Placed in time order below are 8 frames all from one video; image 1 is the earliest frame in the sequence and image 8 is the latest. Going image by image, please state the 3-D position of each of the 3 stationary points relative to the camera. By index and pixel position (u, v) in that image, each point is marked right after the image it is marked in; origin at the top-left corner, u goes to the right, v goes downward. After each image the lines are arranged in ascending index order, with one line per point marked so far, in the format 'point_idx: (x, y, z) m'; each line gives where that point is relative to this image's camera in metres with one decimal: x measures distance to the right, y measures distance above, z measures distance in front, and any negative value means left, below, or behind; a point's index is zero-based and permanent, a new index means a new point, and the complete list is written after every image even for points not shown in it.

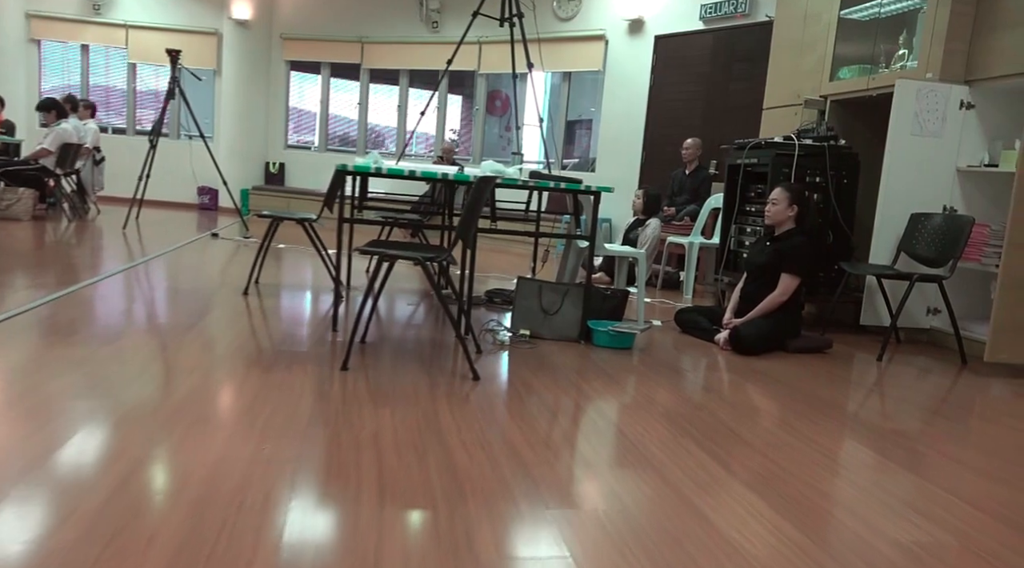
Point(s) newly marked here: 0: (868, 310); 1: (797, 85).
0: (+1.8, -0.1, +4.1) m
1: (+1.8, +1.2, +5.1) m
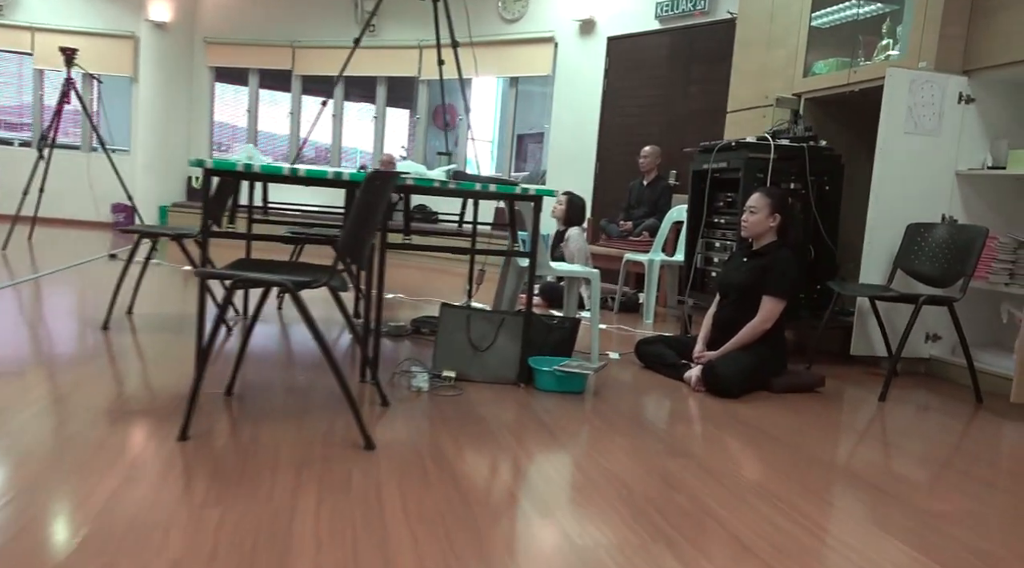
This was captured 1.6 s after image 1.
0: (+1.5, -0.2, +3.5) m
1: (+1.4, +1.1, +4.5) m
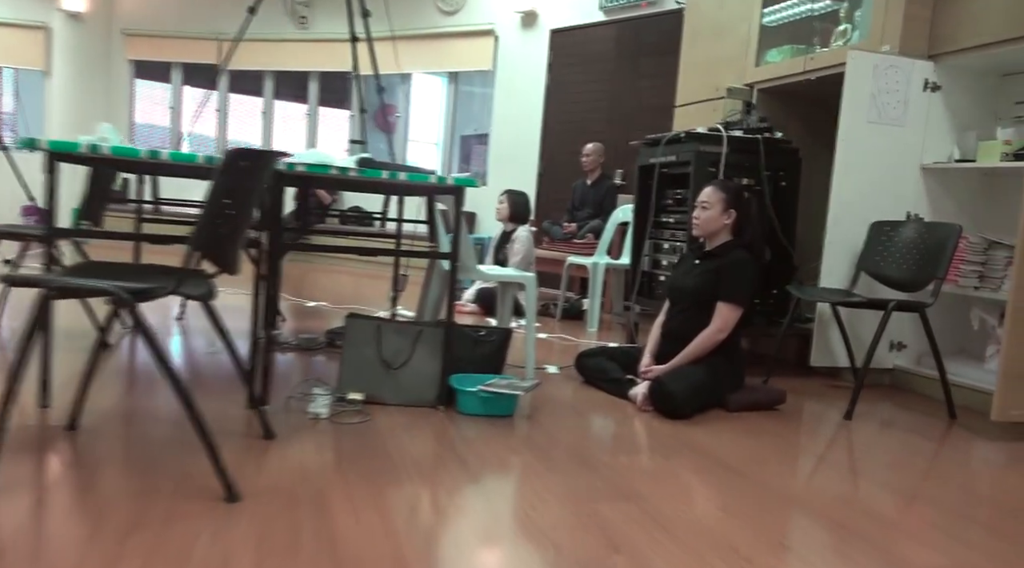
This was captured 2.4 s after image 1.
0: (+1.2, -0.3, +3.2) m
1: (+1.1, +1.1, +4.2) m
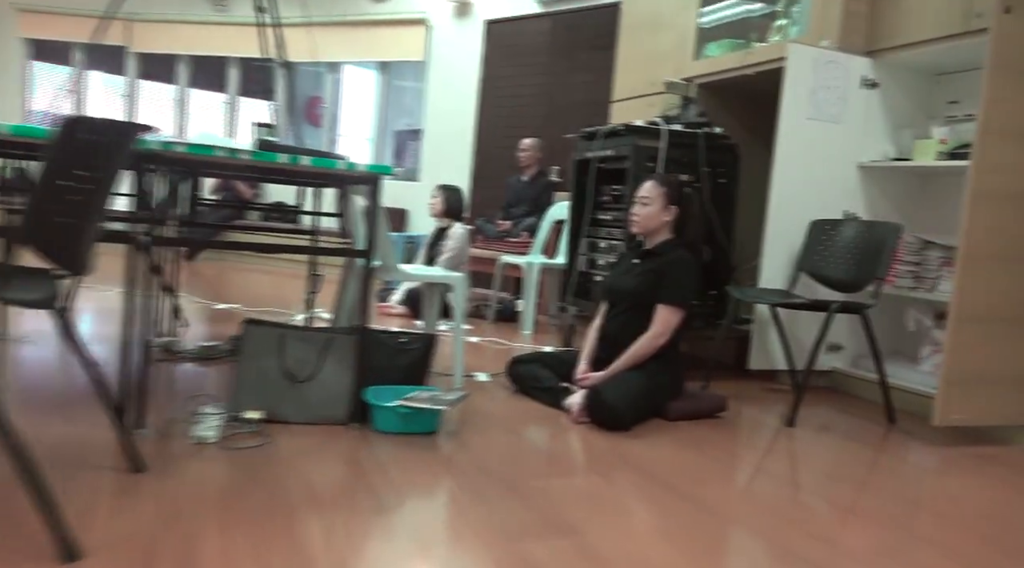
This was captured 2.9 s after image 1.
0: (+1.0, -0.3, +3.1) m
1: (+0.7, +1.1, +4.1) m
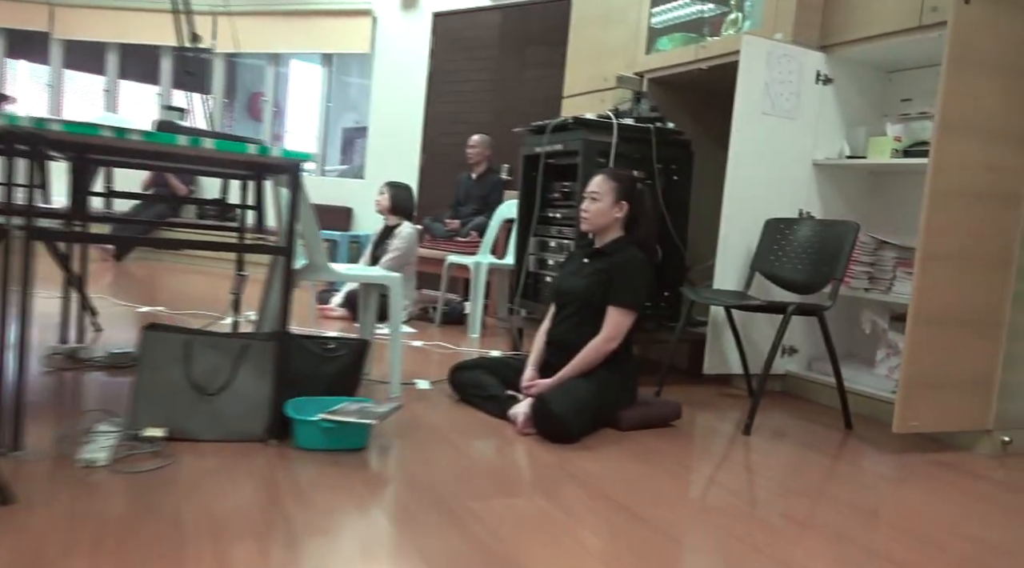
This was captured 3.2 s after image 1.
0: (+0.7, -0.3, +3.0) m
1: (+0.5, +1.1, +4.0) m
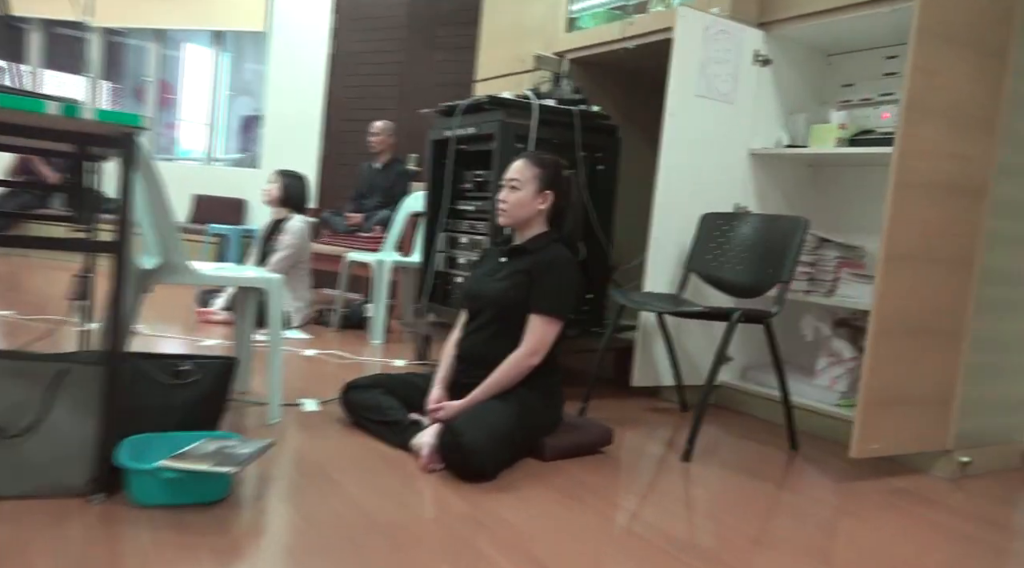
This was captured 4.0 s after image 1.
0: (+0.4, -0.3, +2.7) m
1: (0.0, +1.1, +3.6) m
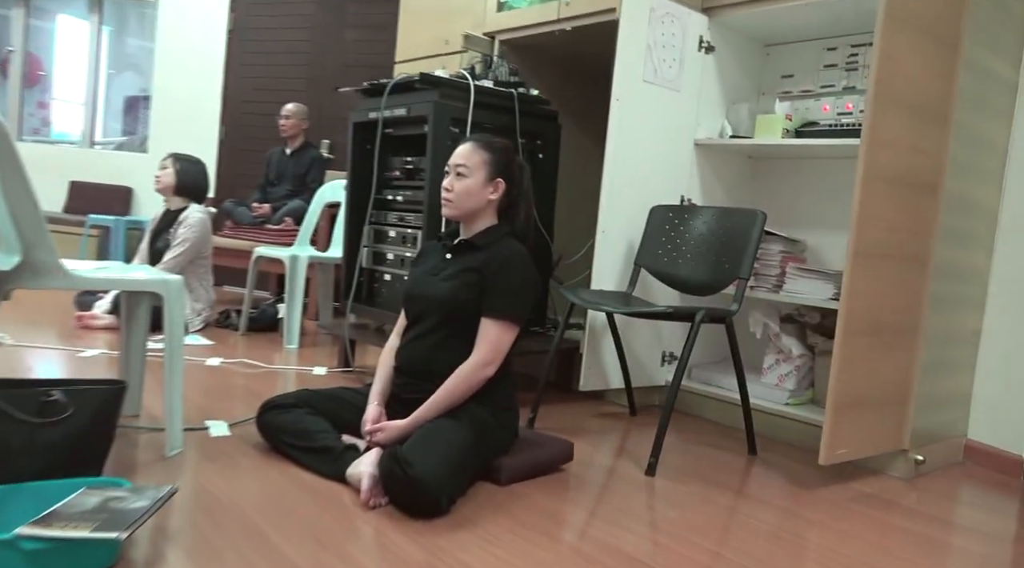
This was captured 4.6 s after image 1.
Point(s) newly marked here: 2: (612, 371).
0: (+0.2, -0.3, +2.5) m
1: (-0.3, +1.1, +3.4) m
2: (+0.3, -0.3, +2.6) m
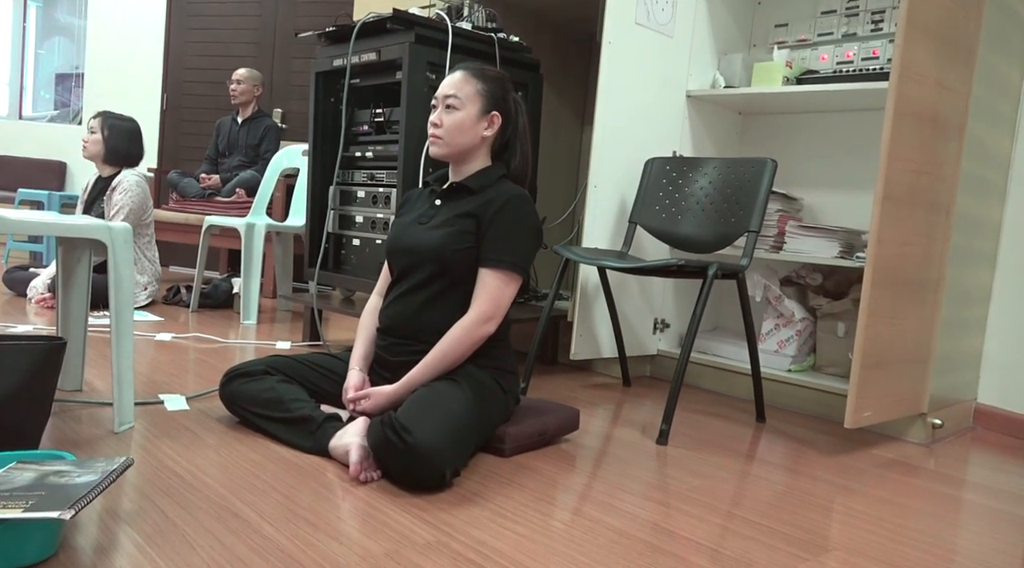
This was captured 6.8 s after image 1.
0: (+0.2, -0.1, +2.4) m
1: (-0.4, +1.2, +3.2) m
2: (+0.3, -0.2, +2.4) m
